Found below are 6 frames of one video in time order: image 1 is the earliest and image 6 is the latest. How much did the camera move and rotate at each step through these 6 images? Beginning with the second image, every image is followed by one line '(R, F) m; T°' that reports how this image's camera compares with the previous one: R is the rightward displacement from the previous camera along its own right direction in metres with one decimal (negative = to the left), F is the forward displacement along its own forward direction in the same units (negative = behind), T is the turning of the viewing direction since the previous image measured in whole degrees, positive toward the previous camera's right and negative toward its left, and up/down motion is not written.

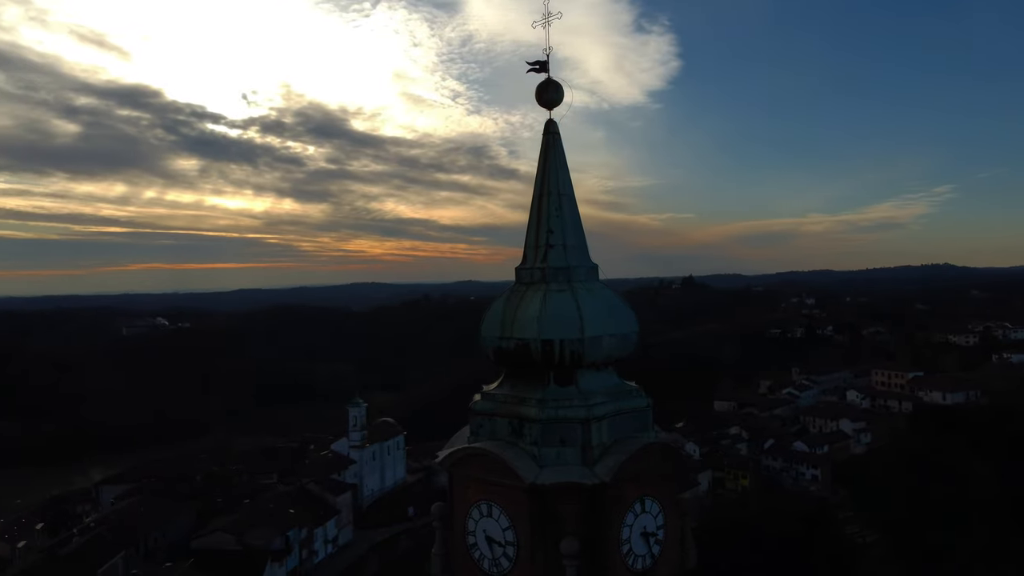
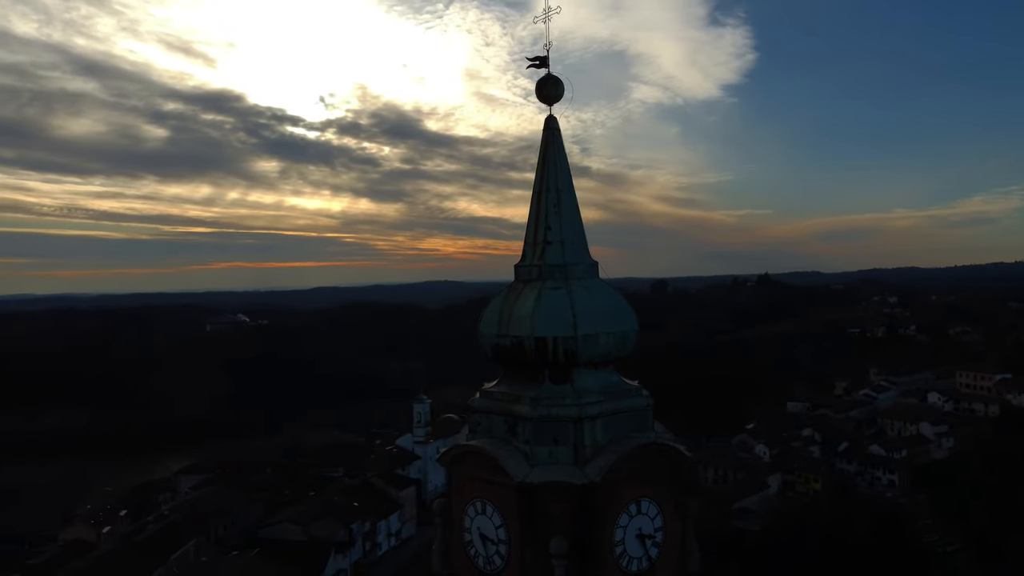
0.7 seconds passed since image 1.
(+0.5, 0.0) m; -5°
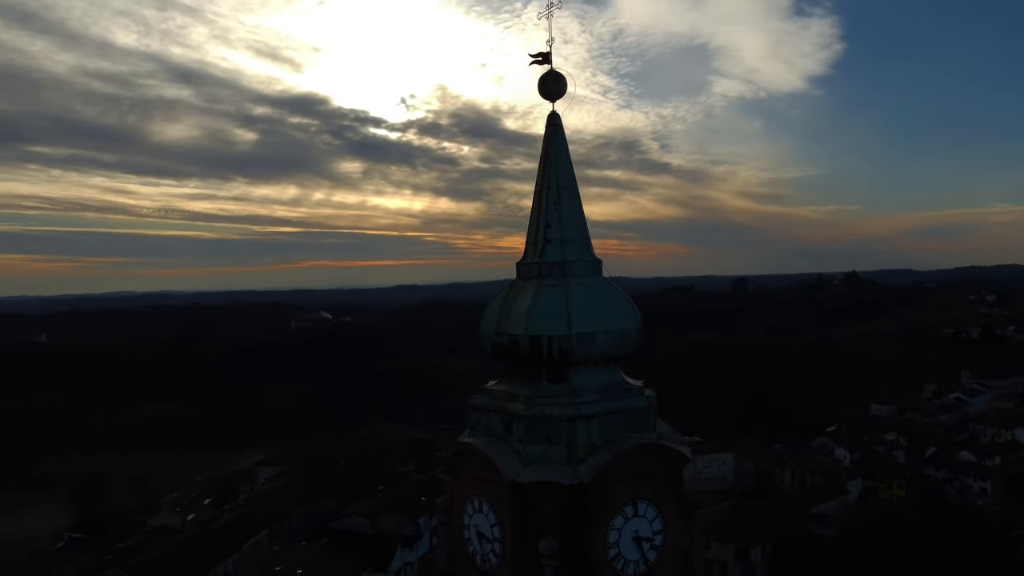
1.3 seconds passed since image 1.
(+0.5, 0.0) m; -6°
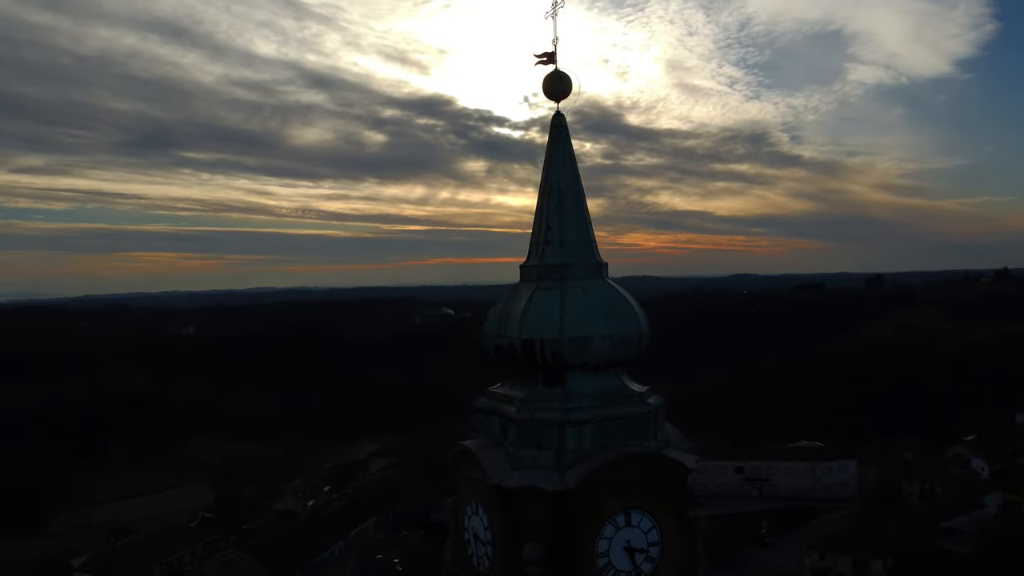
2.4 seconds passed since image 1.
(+0.7, +0.1) m; -9°
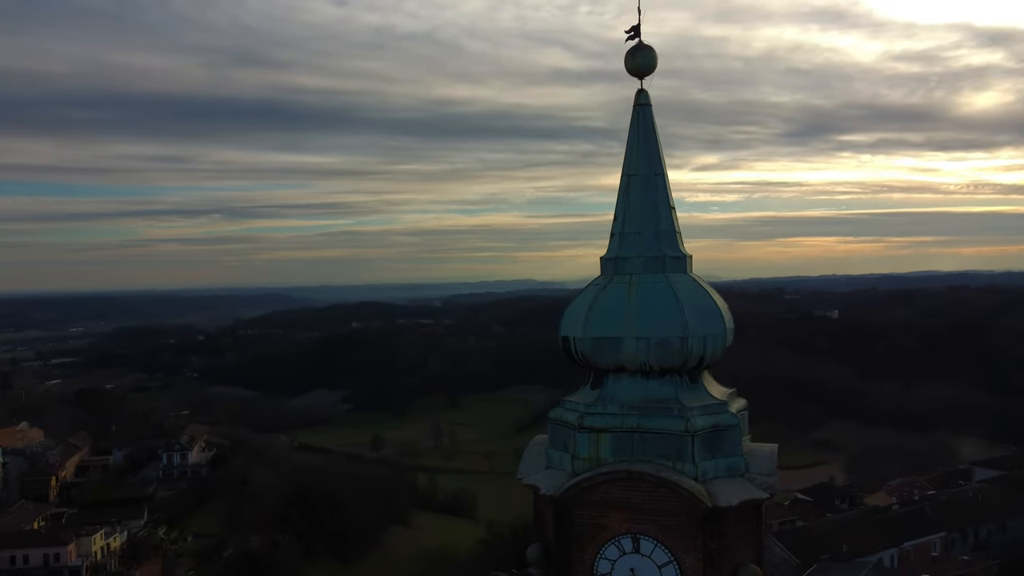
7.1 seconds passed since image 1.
(+3.0, +1.2) m; -44°
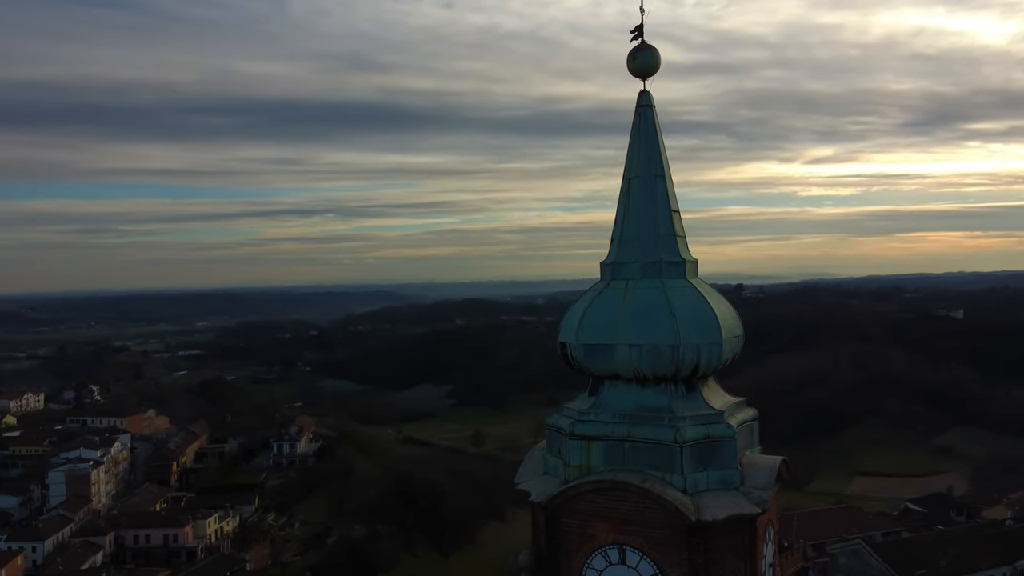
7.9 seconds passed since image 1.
(+0.6, 0.0) m; -7°
